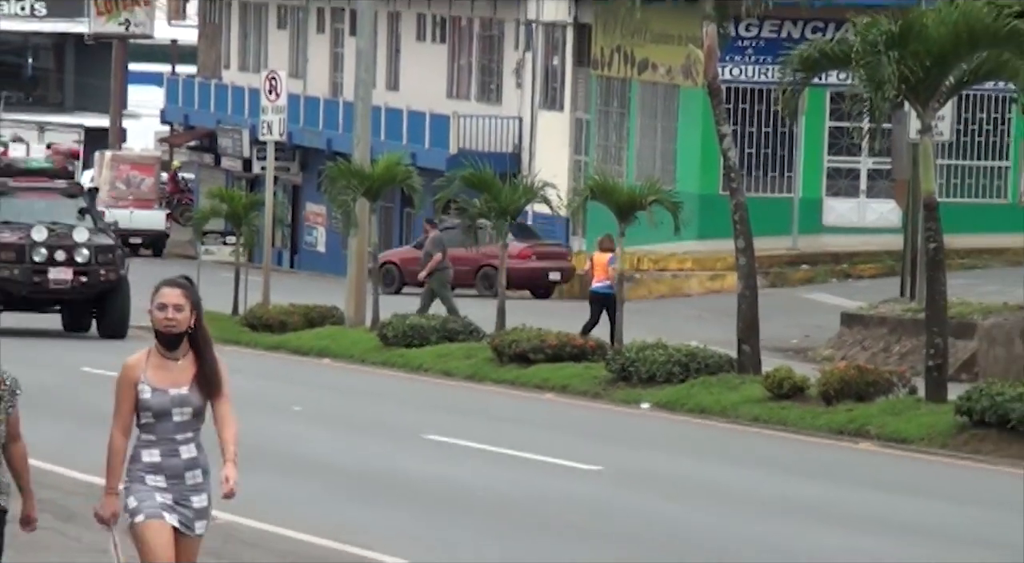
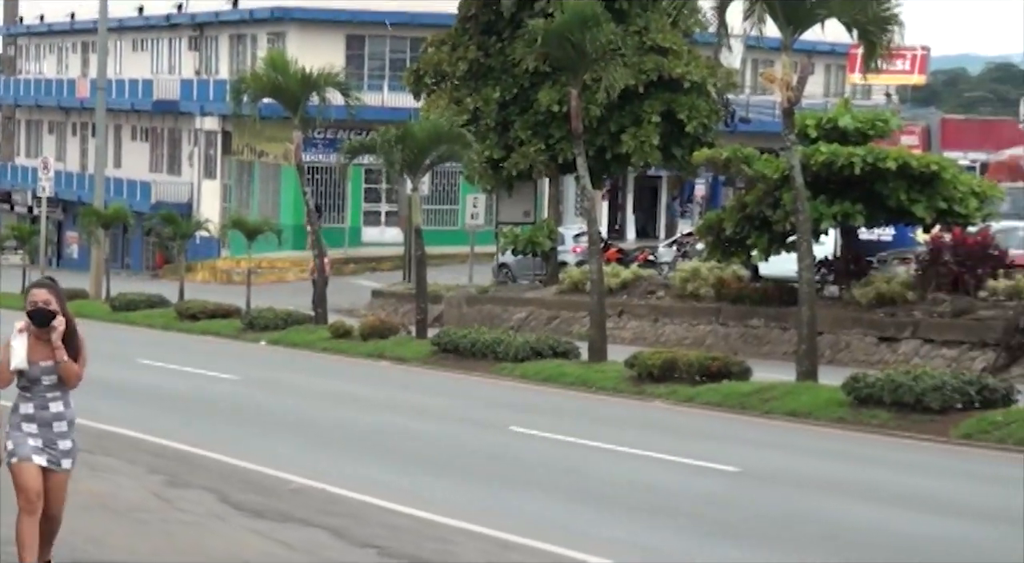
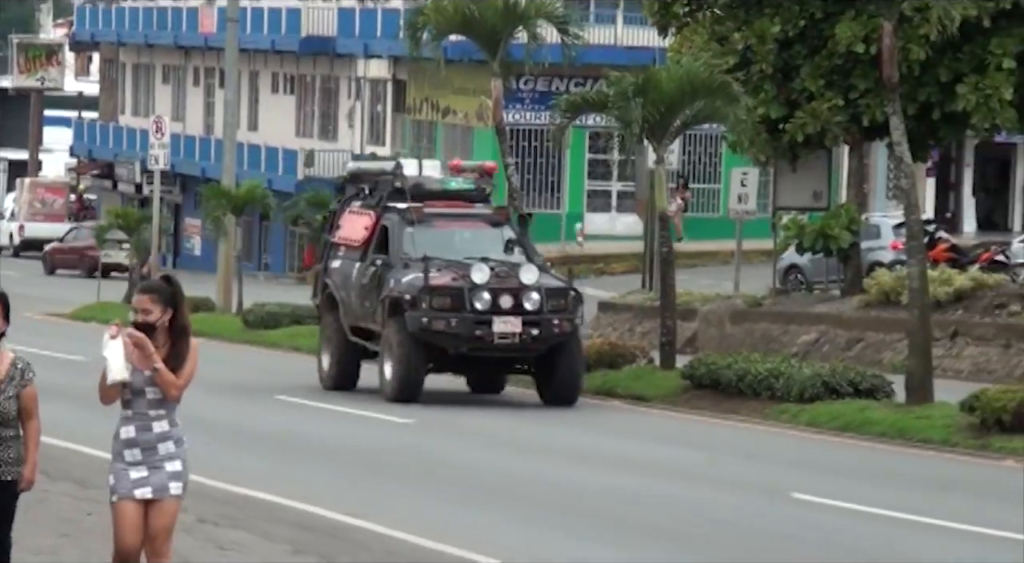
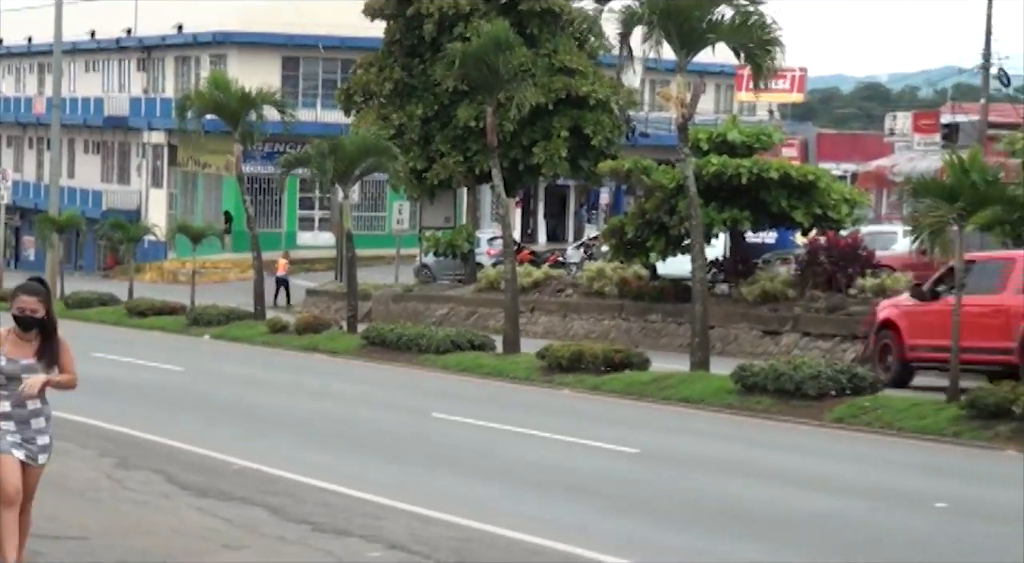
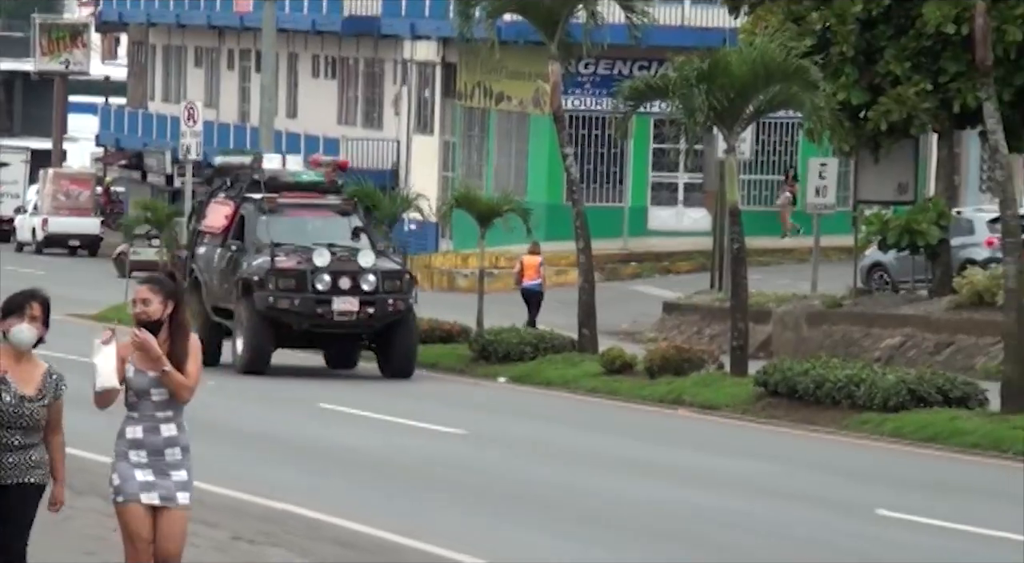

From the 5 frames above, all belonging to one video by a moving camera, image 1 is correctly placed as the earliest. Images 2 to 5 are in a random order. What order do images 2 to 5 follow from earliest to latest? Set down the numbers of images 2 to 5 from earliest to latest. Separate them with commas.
5, 3, 2, 4
